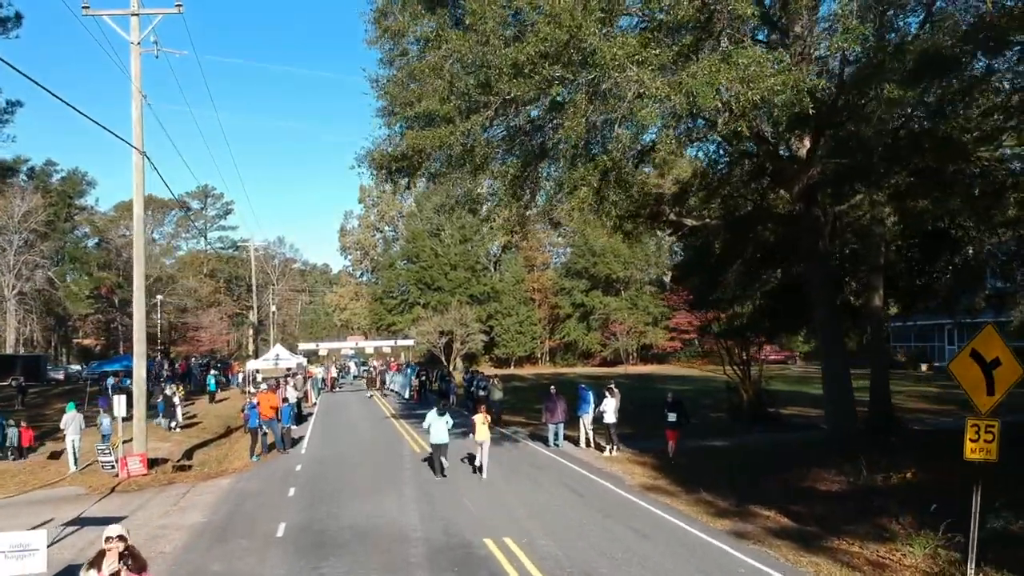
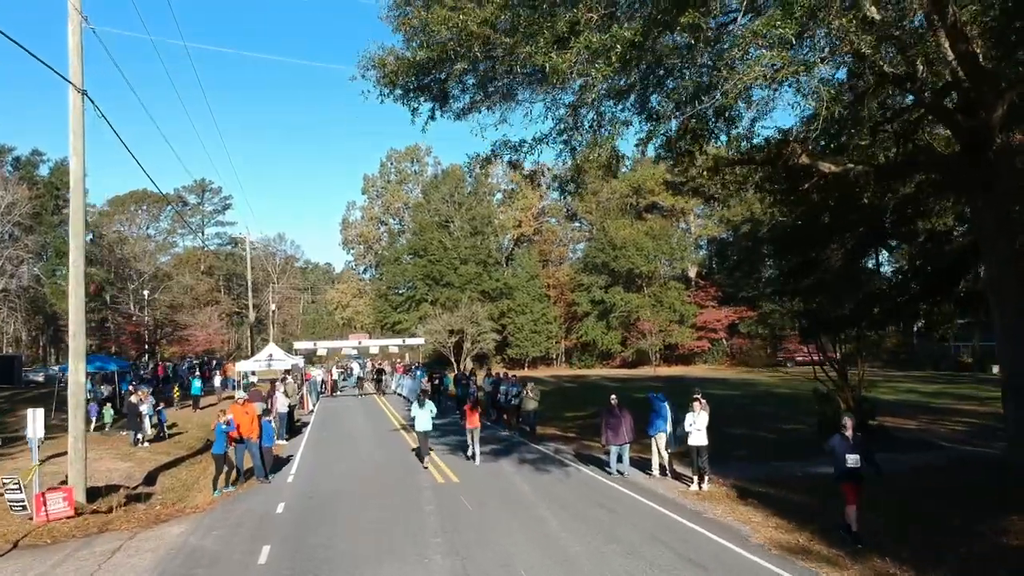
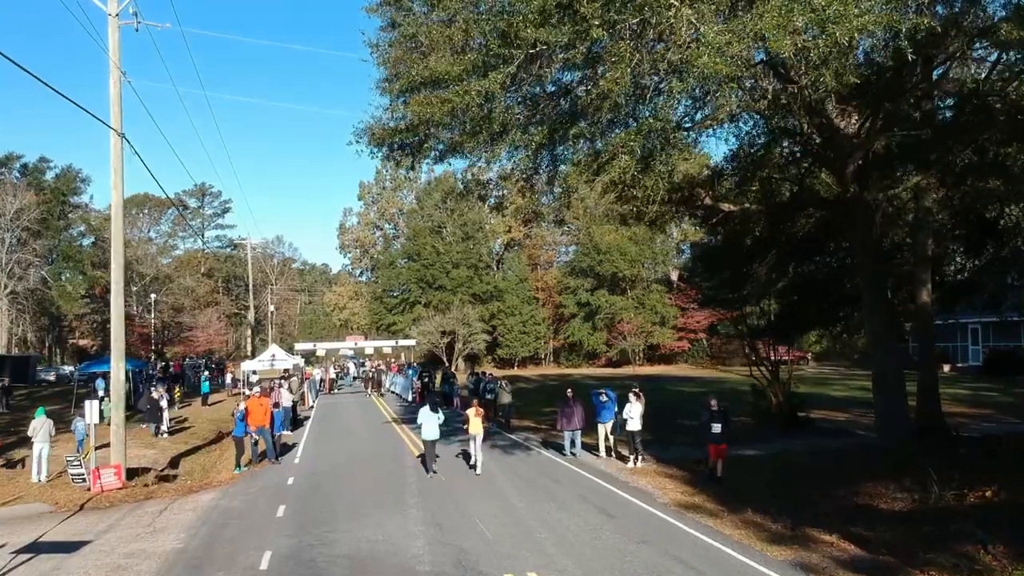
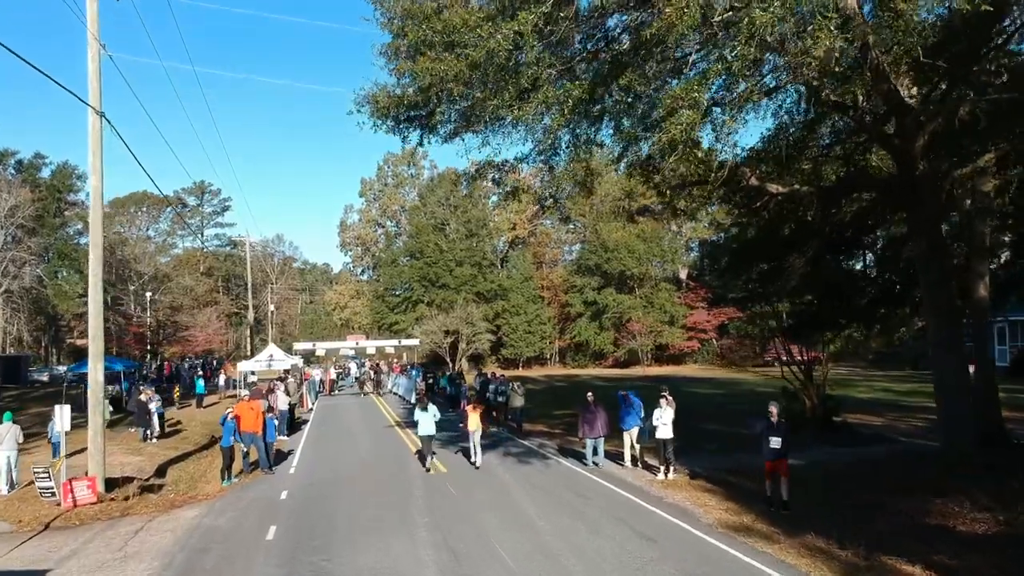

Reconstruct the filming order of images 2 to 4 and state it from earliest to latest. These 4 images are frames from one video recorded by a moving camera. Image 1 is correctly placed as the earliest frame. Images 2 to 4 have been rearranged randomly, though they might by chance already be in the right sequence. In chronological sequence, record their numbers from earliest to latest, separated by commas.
3, 4, 2
